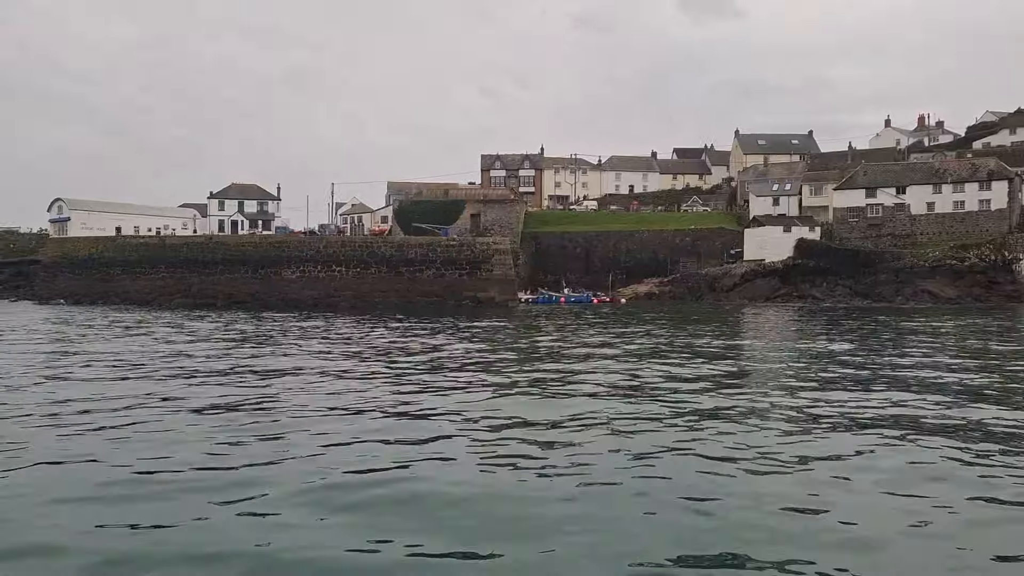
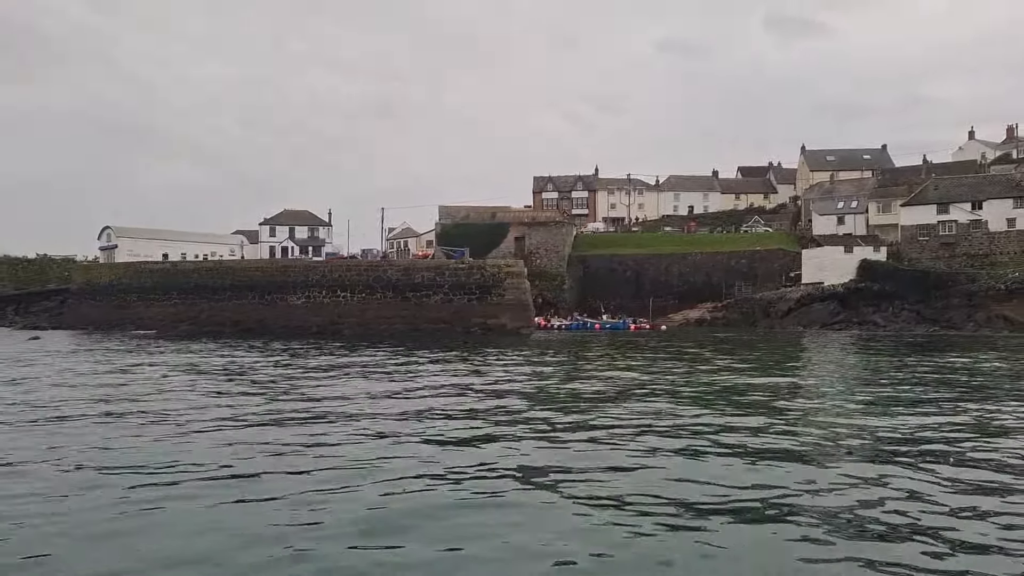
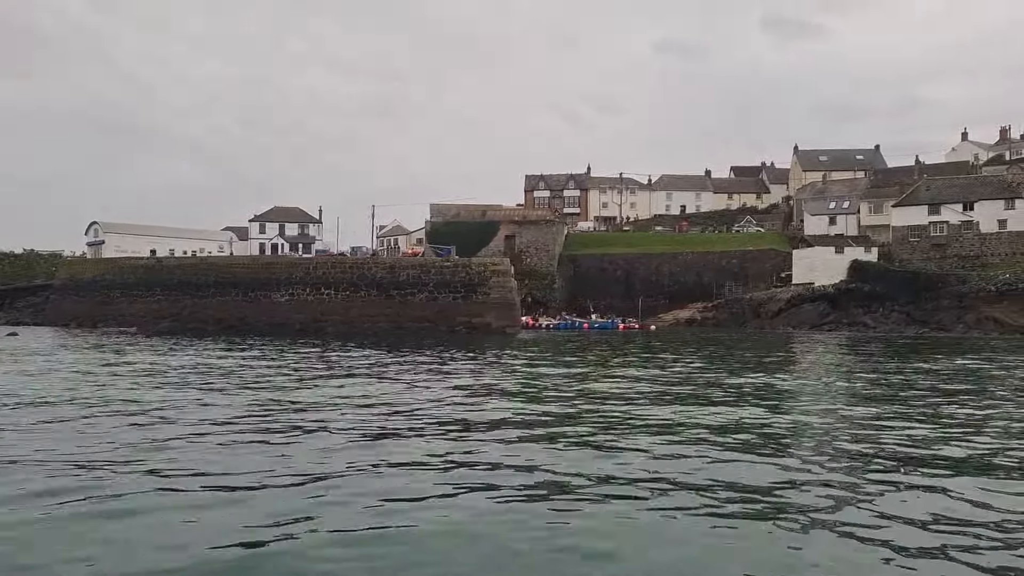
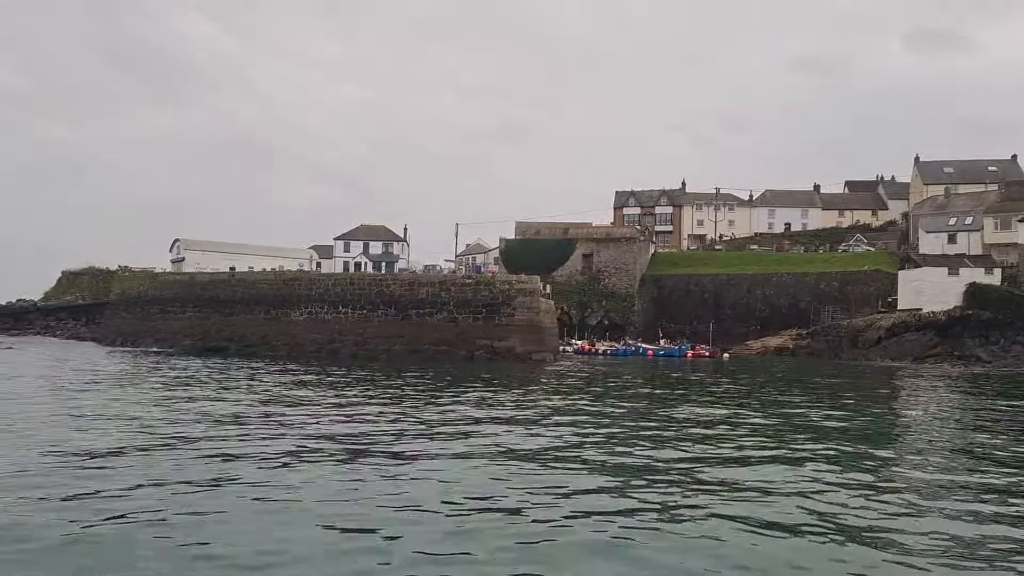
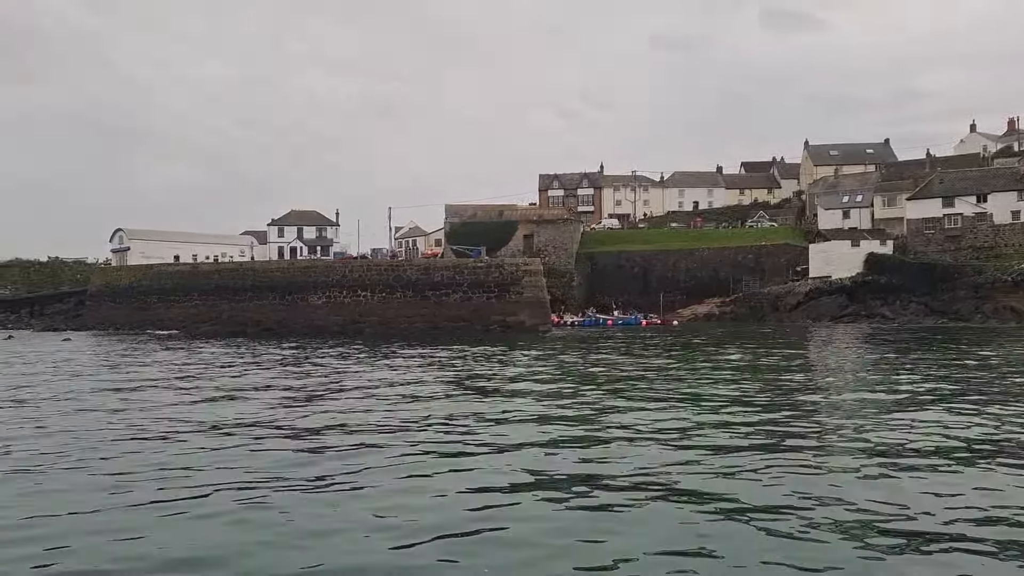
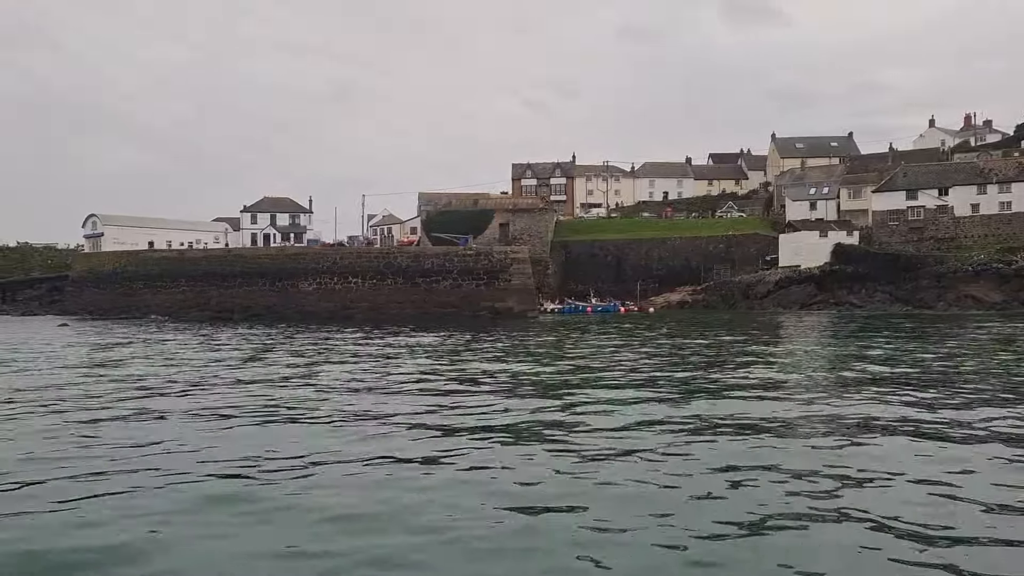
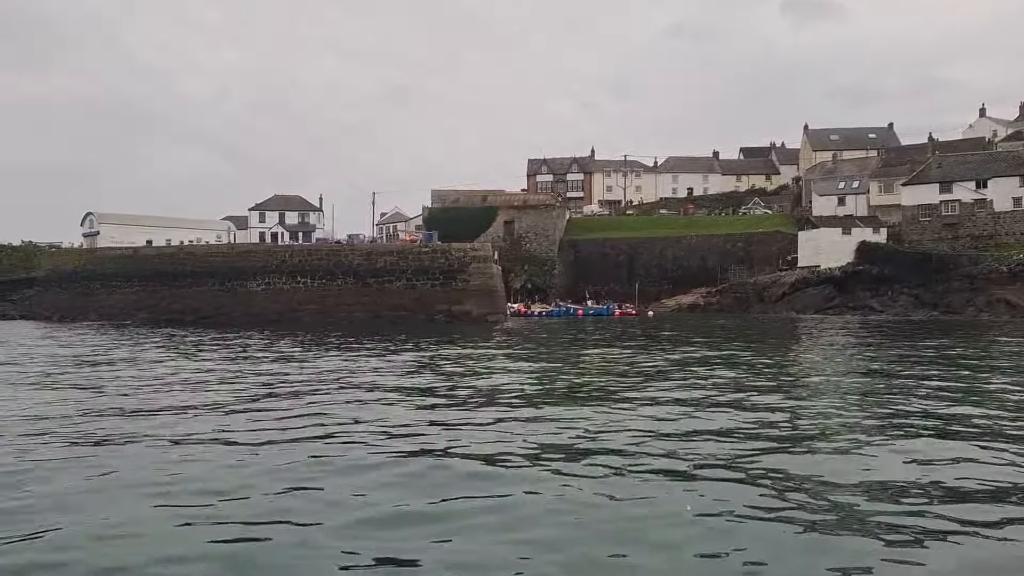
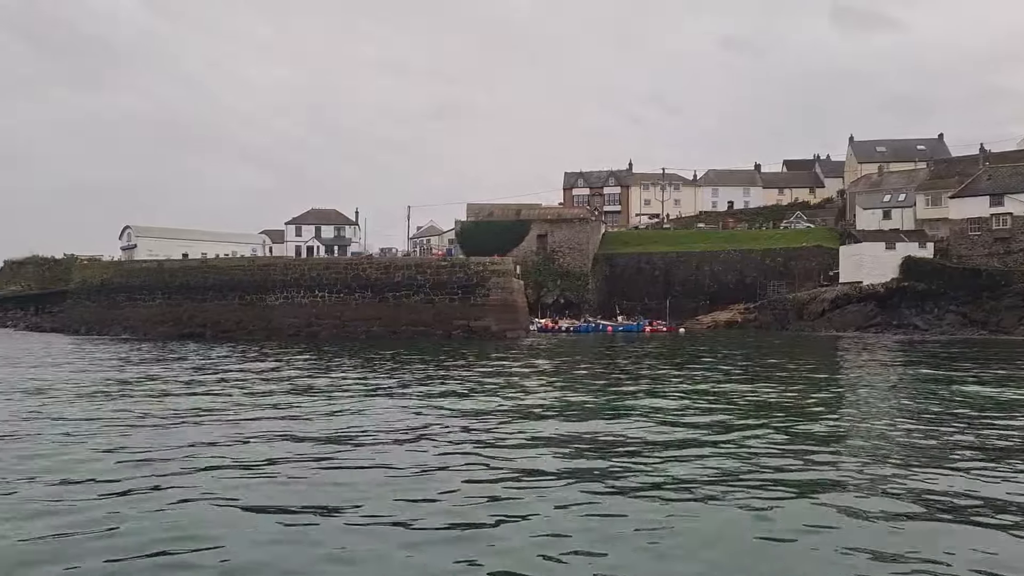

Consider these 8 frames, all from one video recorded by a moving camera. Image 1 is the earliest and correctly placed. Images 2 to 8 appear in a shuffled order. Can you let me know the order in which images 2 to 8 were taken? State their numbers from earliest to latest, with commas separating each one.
6, 5, 2, 3, 7, 8, 4
